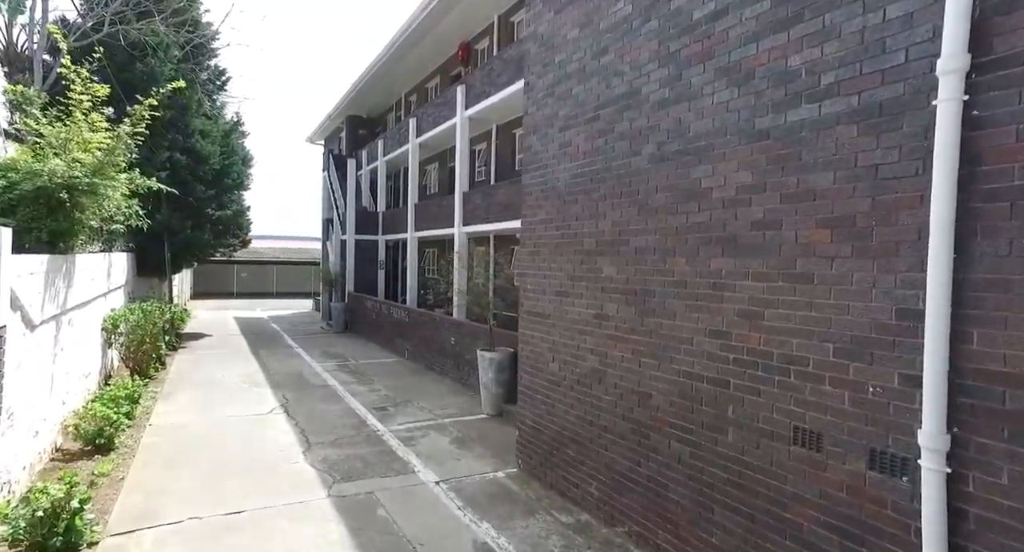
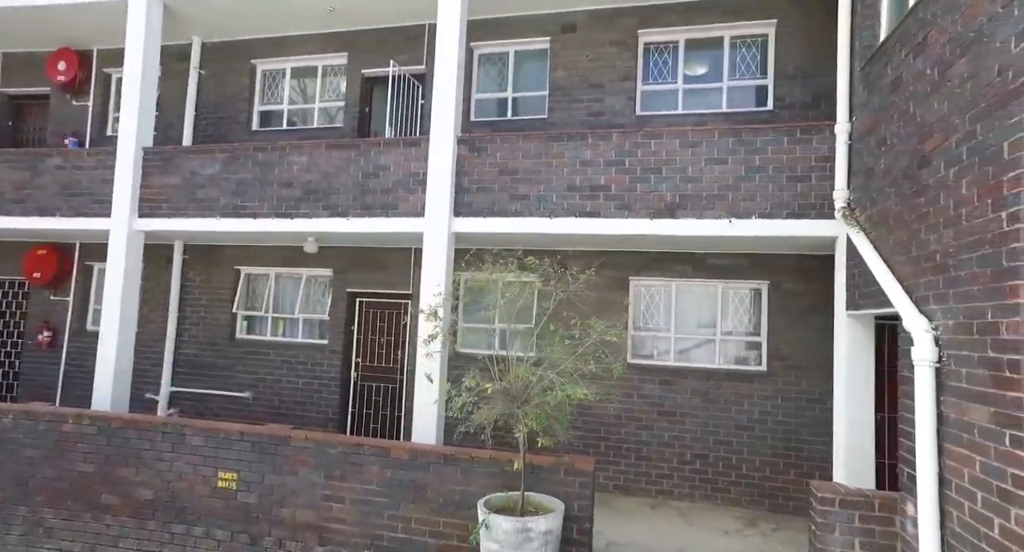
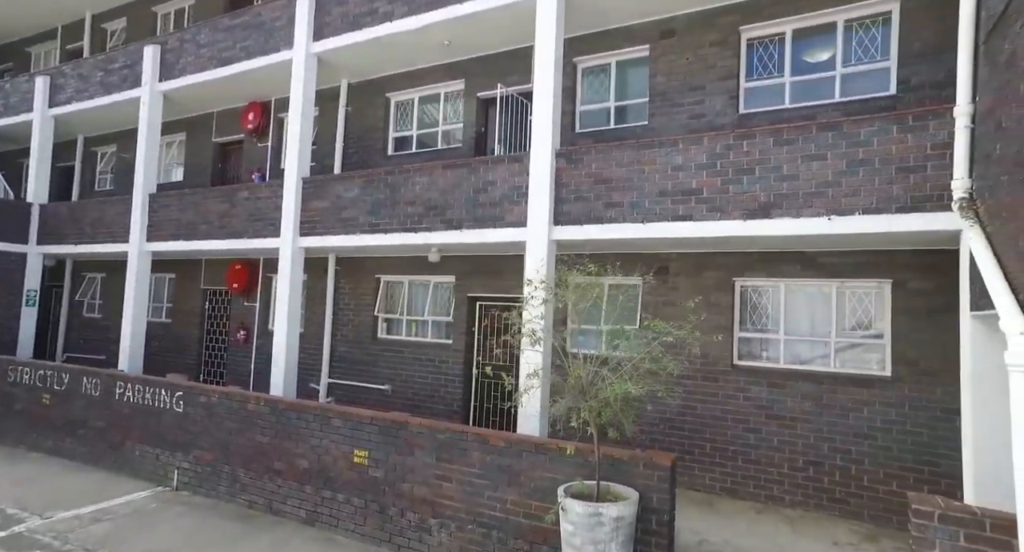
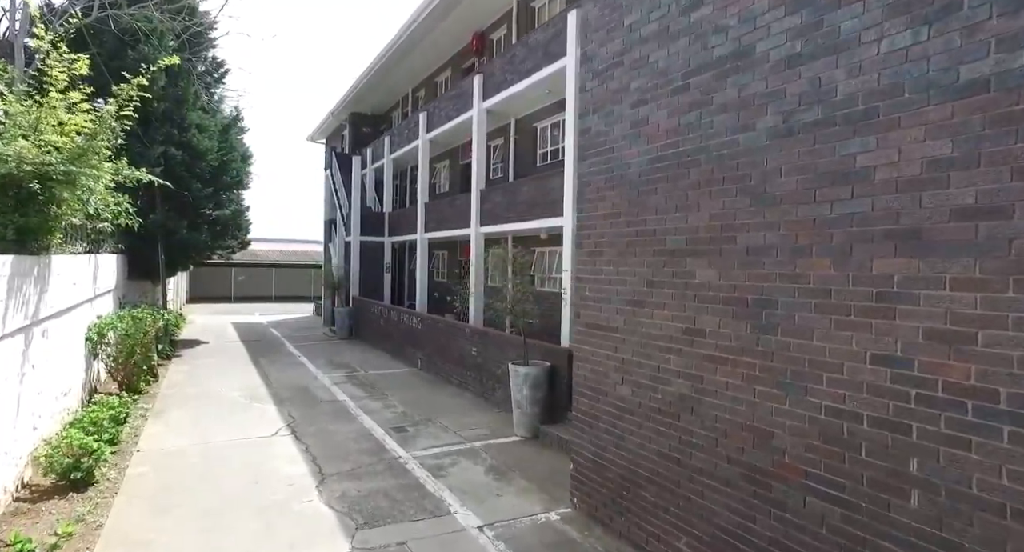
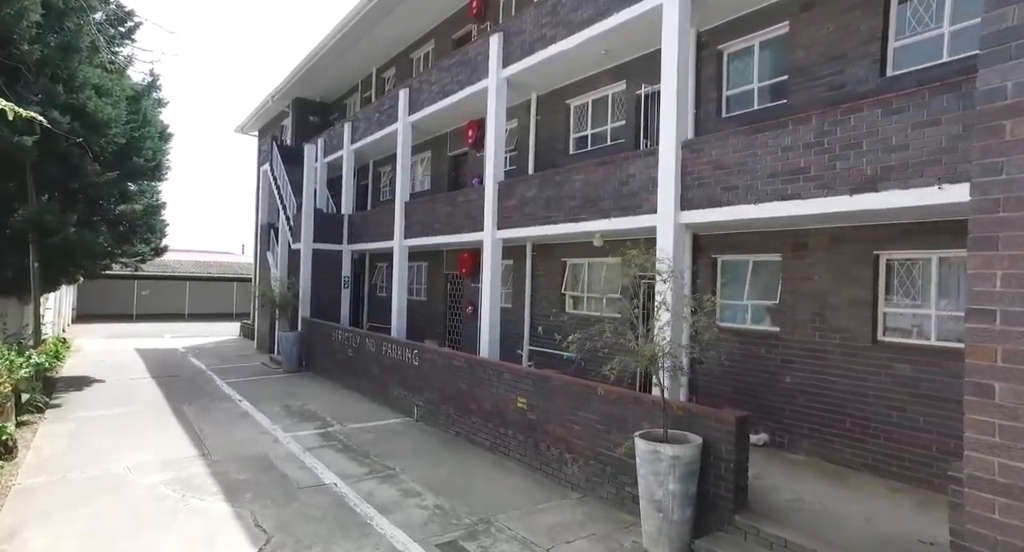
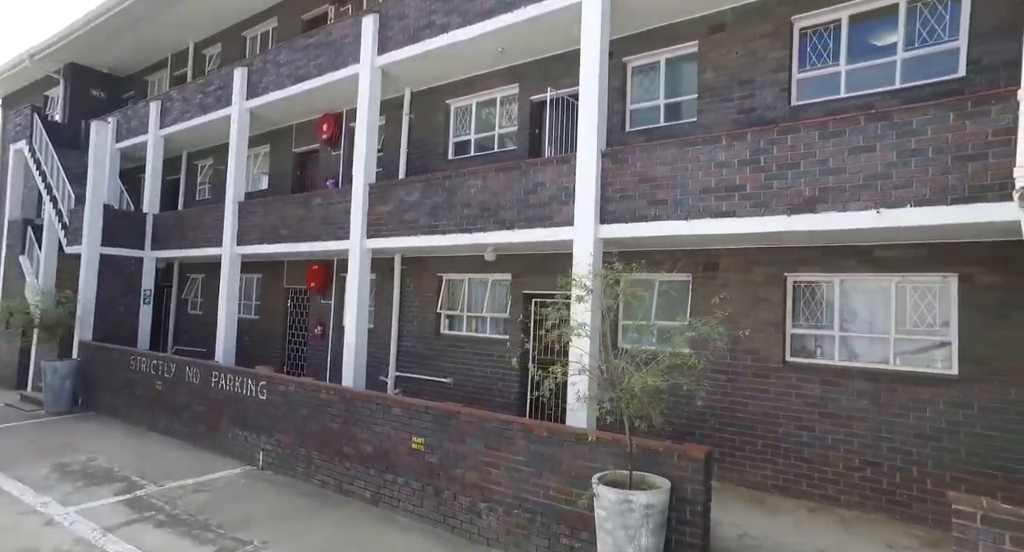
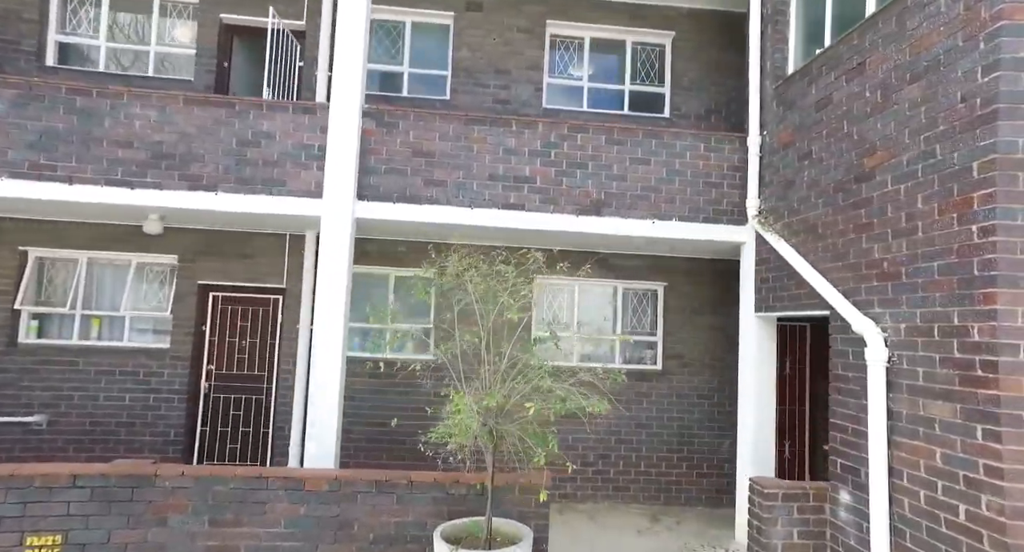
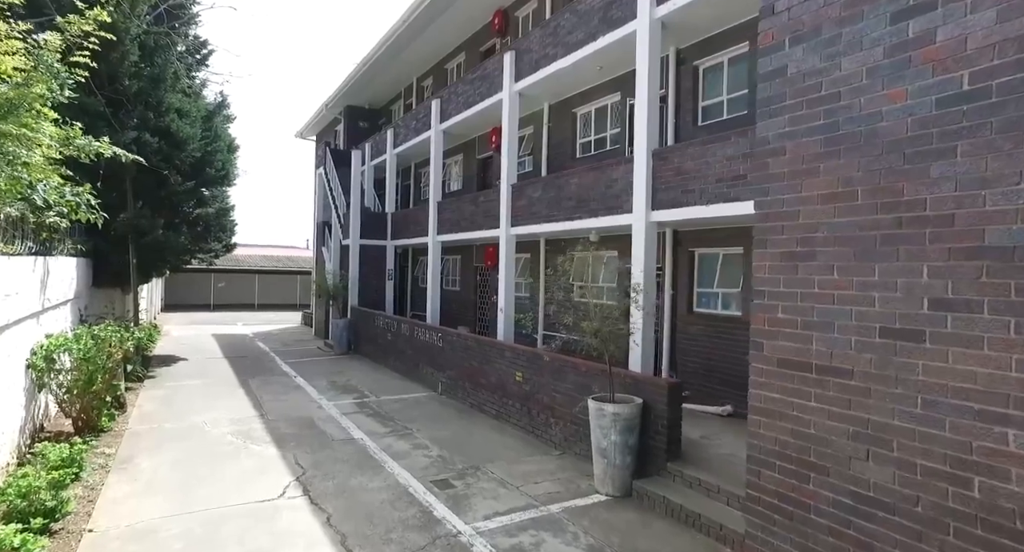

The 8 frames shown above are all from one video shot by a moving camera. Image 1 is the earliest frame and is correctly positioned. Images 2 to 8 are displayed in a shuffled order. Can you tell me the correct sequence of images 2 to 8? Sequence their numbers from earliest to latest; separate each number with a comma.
4, 8, 5, 6, 3, 2, 7
